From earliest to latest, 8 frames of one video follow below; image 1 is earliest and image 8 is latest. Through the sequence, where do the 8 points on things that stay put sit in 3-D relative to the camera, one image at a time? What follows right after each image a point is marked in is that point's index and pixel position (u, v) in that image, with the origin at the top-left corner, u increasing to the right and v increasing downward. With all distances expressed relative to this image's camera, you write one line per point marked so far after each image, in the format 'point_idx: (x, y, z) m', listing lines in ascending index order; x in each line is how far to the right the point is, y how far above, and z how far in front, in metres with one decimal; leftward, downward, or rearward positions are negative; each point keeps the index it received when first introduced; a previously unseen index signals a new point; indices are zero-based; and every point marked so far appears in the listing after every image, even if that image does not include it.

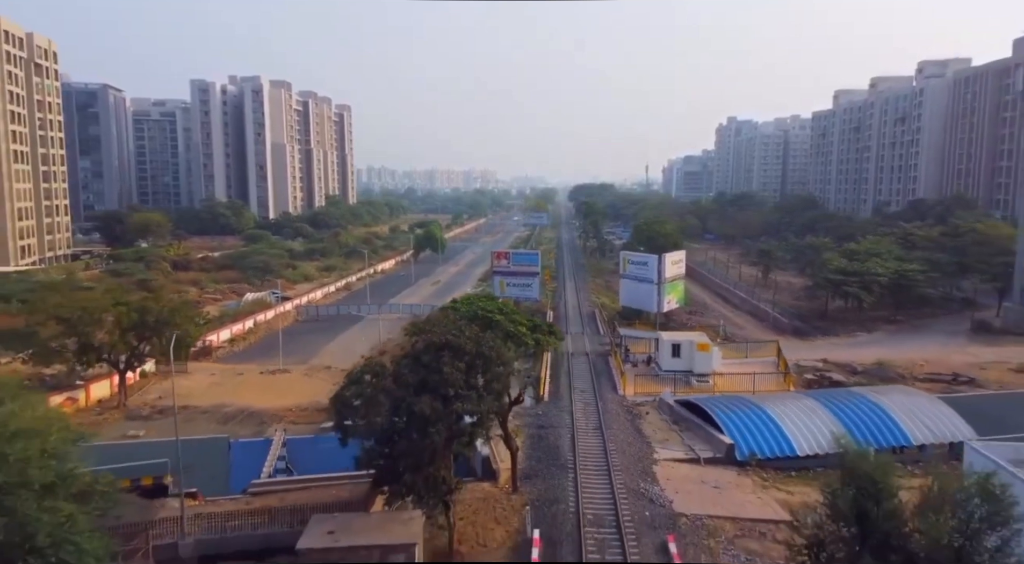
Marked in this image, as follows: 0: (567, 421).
0: (+1.4, -3.5, +18.7) m
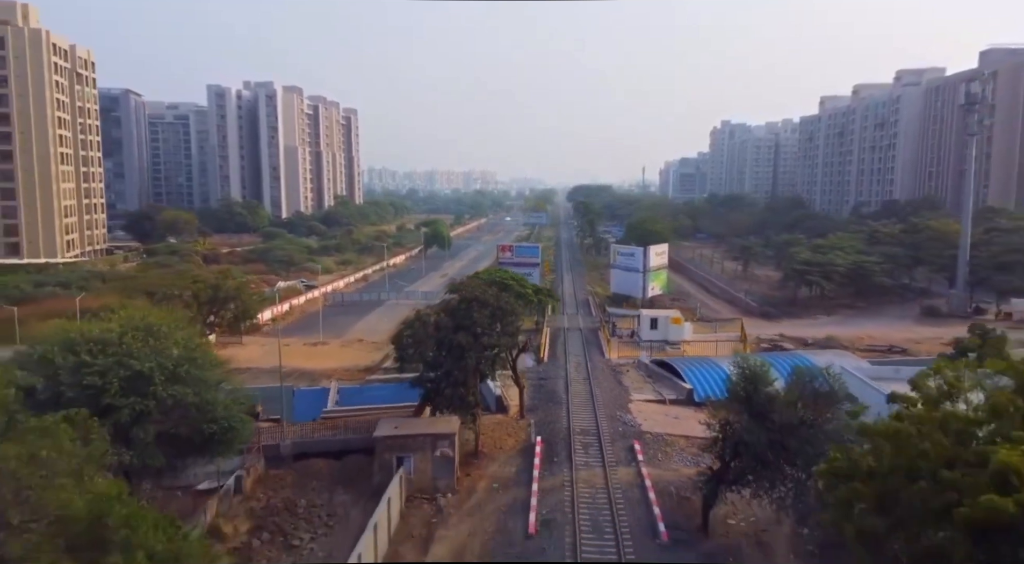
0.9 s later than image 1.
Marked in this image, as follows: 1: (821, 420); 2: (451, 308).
0: (+1.6, -2.9, +23.1) m
1: (+5.2, -2.4, +11.9) m
2: (-1.2, -0.5, +16.9) m
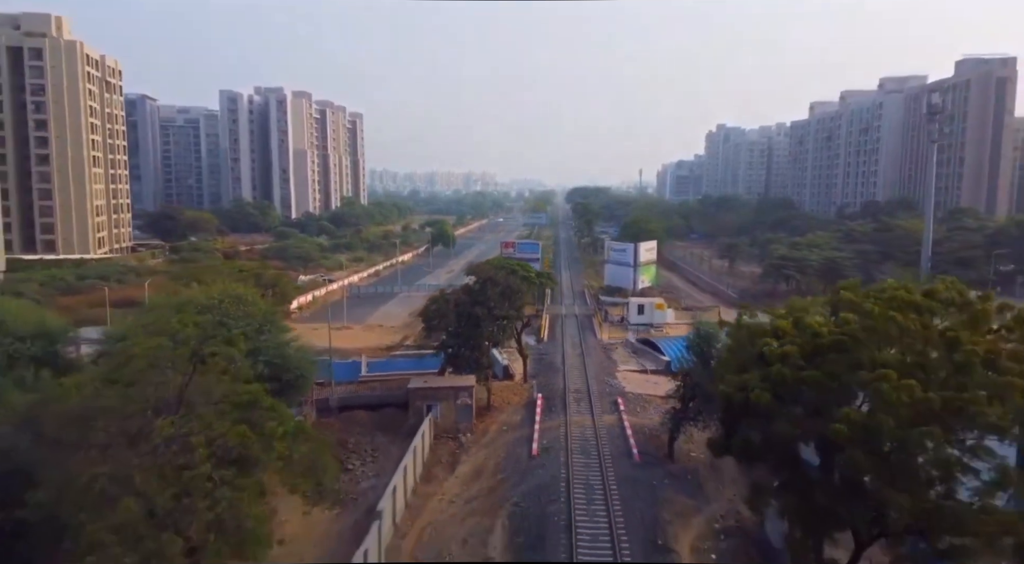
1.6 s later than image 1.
0: (+1.8, -2.5, +26.7) m
1: (+5.4, -1.9, +15.5) m
2: (-1.1, -0.1, +20.5) m
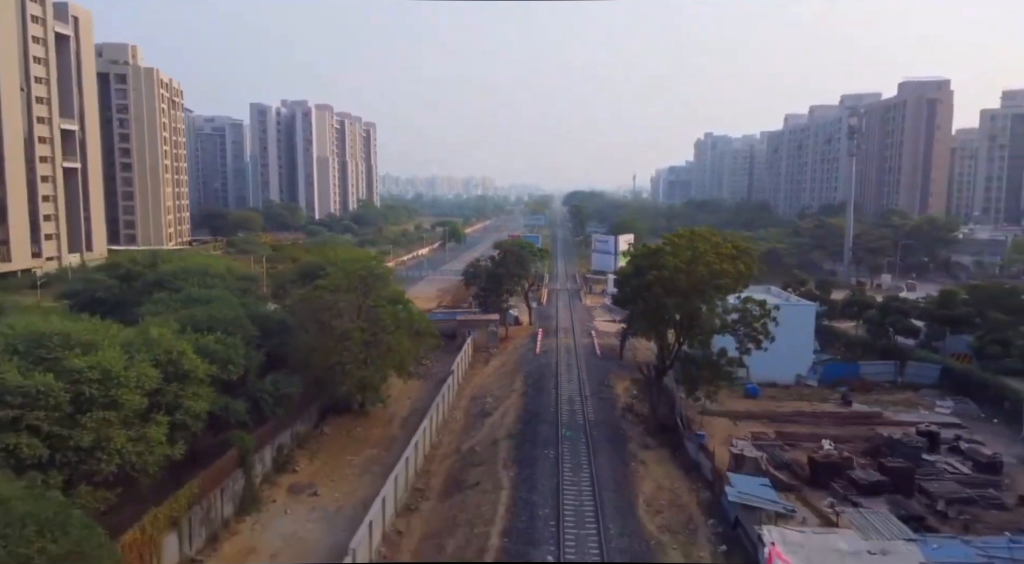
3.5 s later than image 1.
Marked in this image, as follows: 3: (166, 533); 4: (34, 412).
0: (+2.2, -1.3, +36.8) m
1: (+5.8, -0.7, +25.6) m
2: (-0.6, +1.1, +30.6) m
3: (-6.0, -4.4, +12.5) m
4: (-7.6, -2.0, +11.7) m
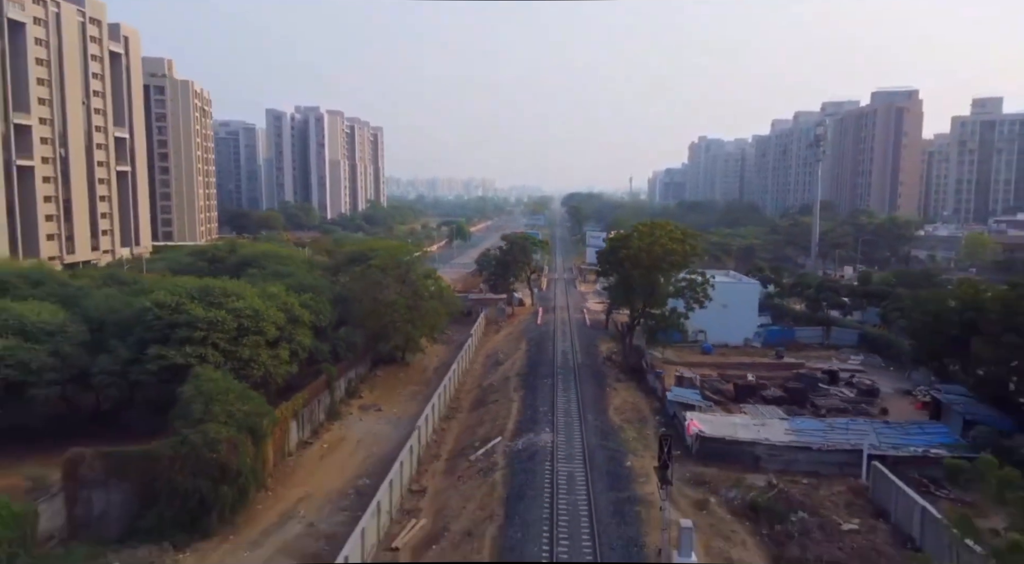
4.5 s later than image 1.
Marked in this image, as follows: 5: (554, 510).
0: (+2.4, -0.6, +43.0) m
1: (+6.1, 0.0, +31.8) m
2: (-0.4, +1.8, +36.8) m
3: (-5.8, -3.6, +18.7) m
4: (-7.3, -1.2, +17.8) m
5: (+0.8, -4.4, +14.0) m
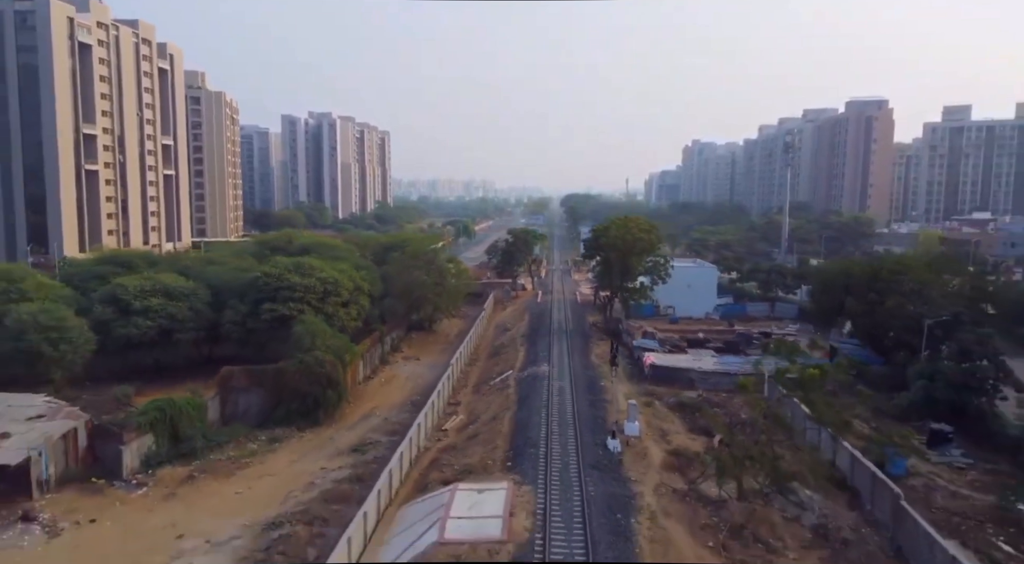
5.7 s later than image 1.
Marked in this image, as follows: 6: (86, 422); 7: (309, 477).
0: (+2.7, +0.2, +50.0) m
1: (+6.3, +0.8, +38.8) m
2: (-0.1, +2.6, +43.8) m
3: (-5.5, -2.8, +25.6) m
4: (-7.1, -0.4, +24.8) m
5: (+1.1, -3.6, +20.9) m
6: (-10.5, -3.4, +17.5) m
7: (-5.0, -4.8, +17.5) m
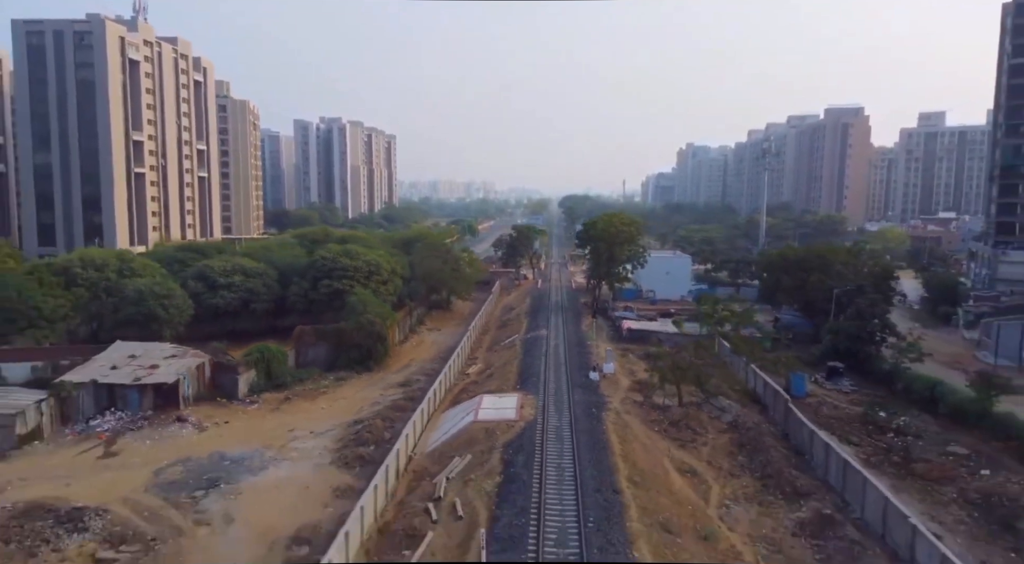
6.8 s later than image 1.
0: (+2.9, +0.9, +56.4) m
1: (+6.6, +1.6, +45.2) m
2: (+0.1, +3.4, +50.2) m
3: (-5.2, -2.0, +32.1) m
4: (-6.8, +0.4, +31.2) m
5: (+1.4, -2.8, +27.4) m
6: (-10.2, -2.6, +23.9) m
7: (-4.8, -3.9, +23.9) m
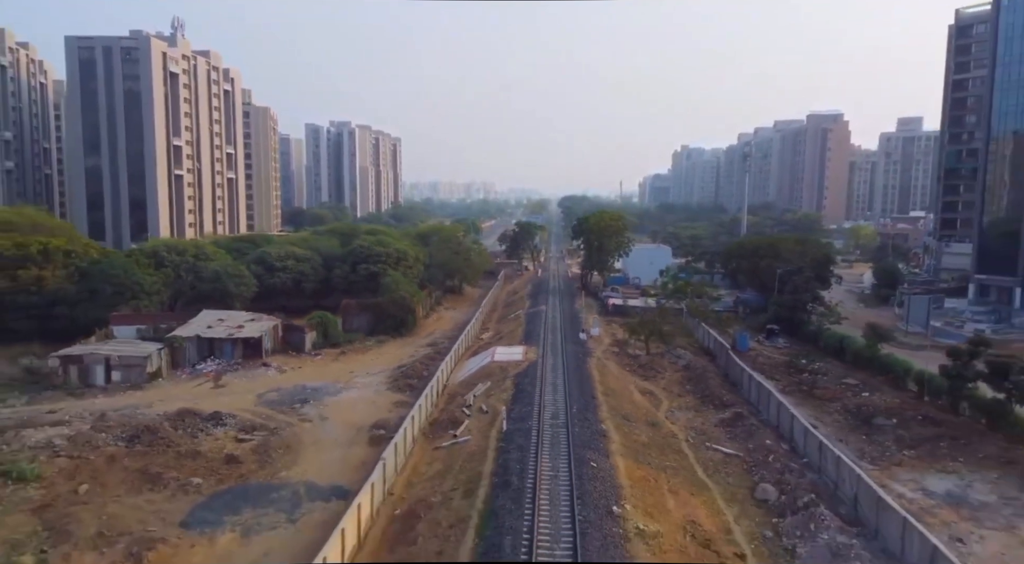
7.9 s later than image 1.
0: (+3.2, +1.8, +62.9) m
1: (+6.9, +2.4, +51.8) m
2: (+0.4, +4.3, +56.8) m
3: (-4.9, -1.1, +38.6) m
4: (-6.5, +1.3, +37.8) m
5: (+1.6, -1.9, +33.9) m
6: (-9.9, -1.7, +30.4) m
7: (-4.5, -3.1, +30.5) m
